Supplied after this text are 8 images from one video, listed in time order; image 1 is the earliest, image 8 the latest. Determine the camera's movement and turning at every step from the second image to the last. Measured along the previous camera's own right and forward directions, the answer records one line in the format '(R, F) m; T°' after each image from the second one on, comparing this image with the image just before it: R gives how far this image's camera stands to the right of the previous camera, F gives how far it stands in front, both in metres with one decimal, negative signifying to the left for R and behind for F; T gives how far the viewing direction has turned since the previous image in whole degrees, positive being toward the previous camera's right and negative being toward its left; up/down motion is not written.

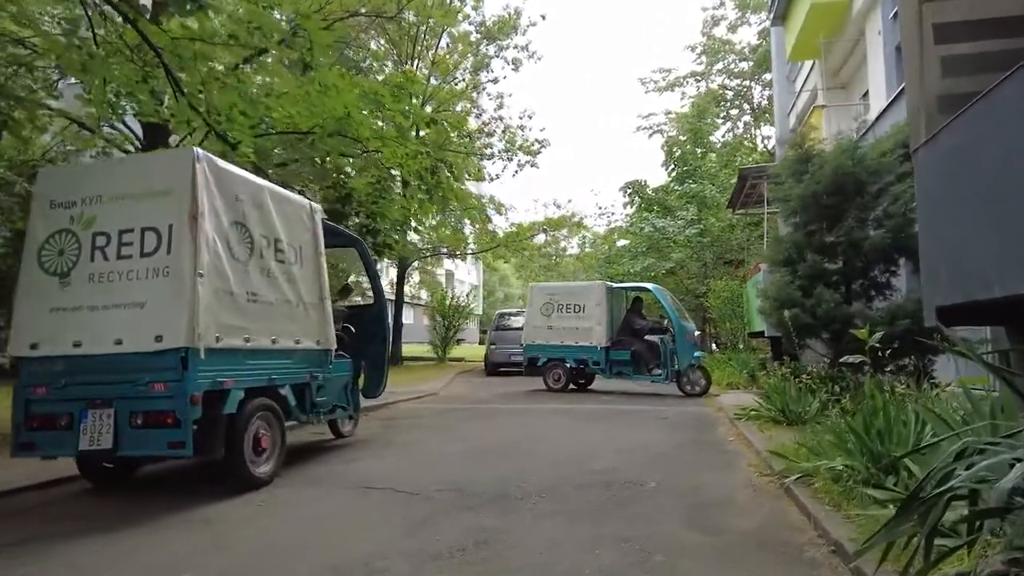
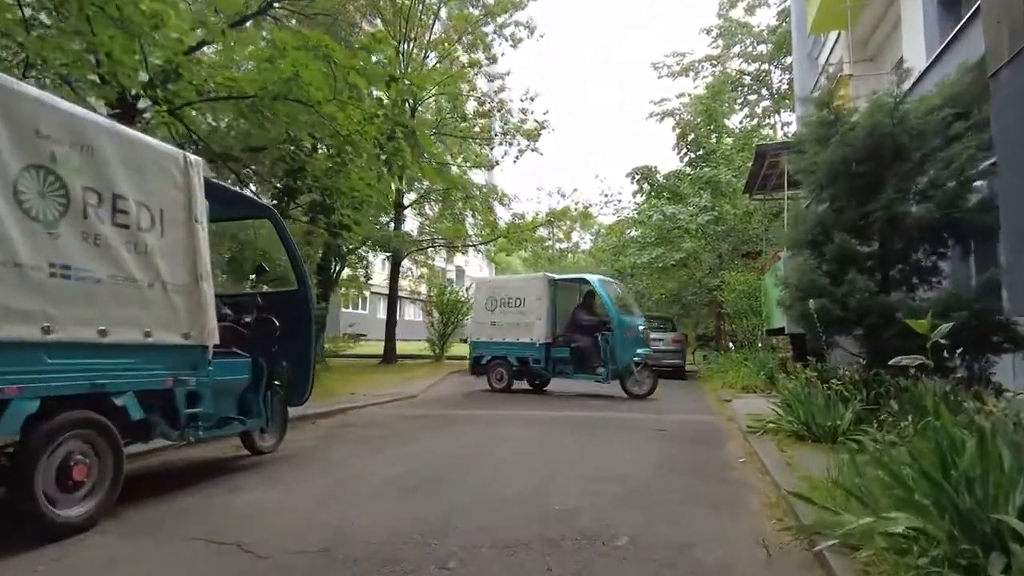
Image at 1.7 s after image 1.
(+0.7, +2.0) m; -1°
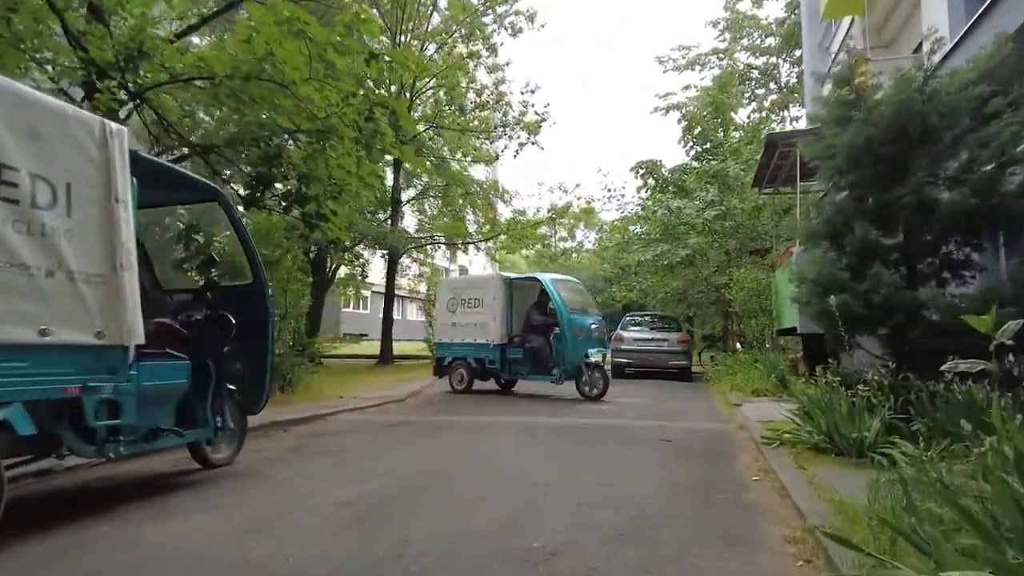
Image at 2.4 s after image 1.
(+0.2, +0.9) m; 0°
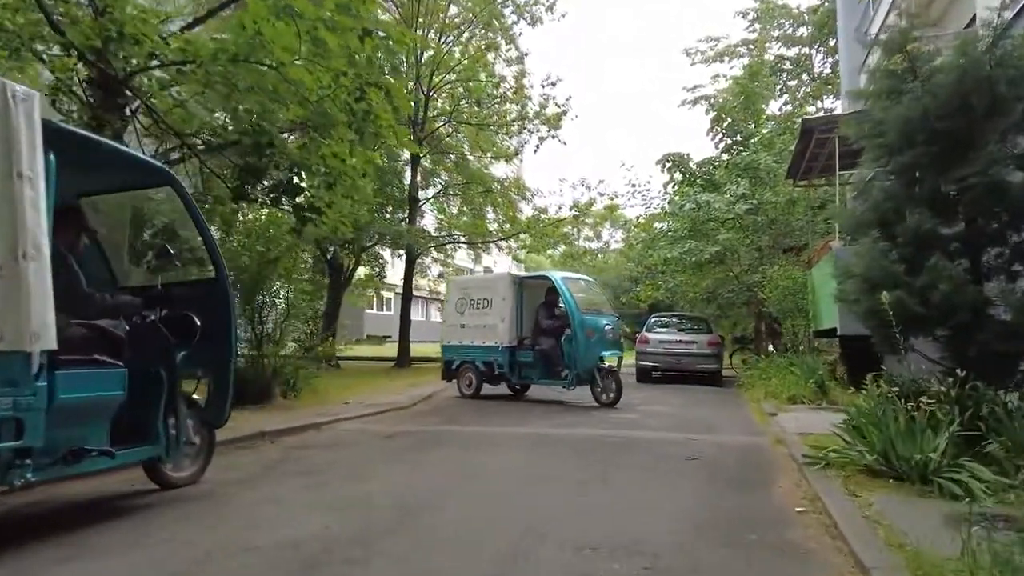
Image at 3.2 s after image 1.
(+0.3, +1.0) m; -2°
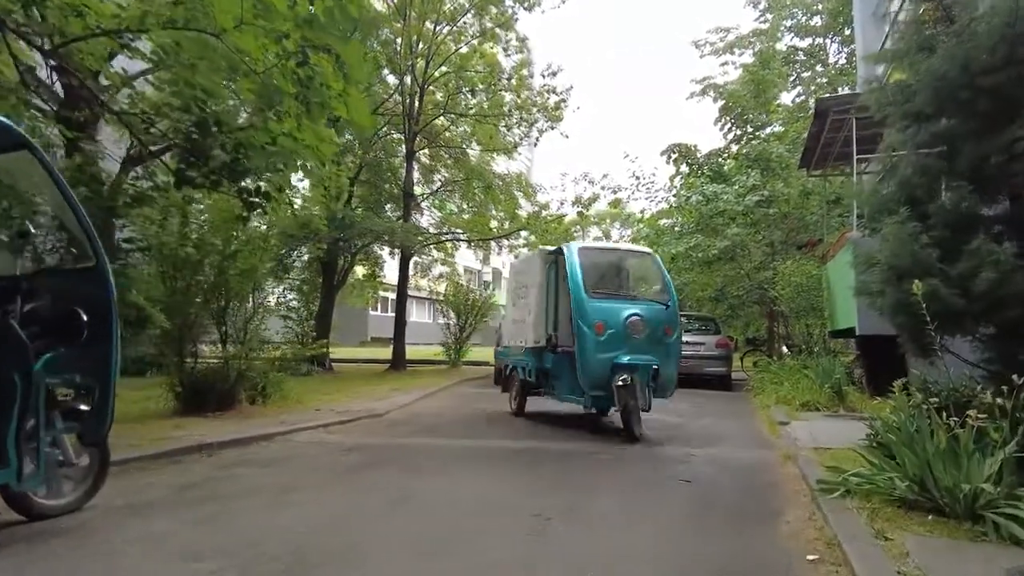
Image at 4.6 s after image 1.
(+0.5, +1.2) m; -1°
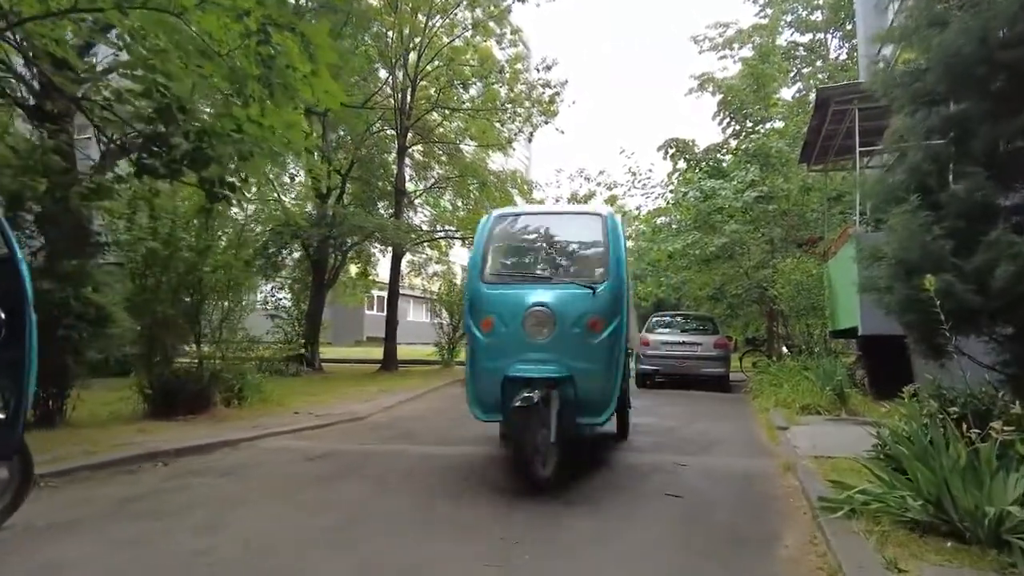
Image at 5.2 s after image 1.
(+0.3, +0.6) m; 0°
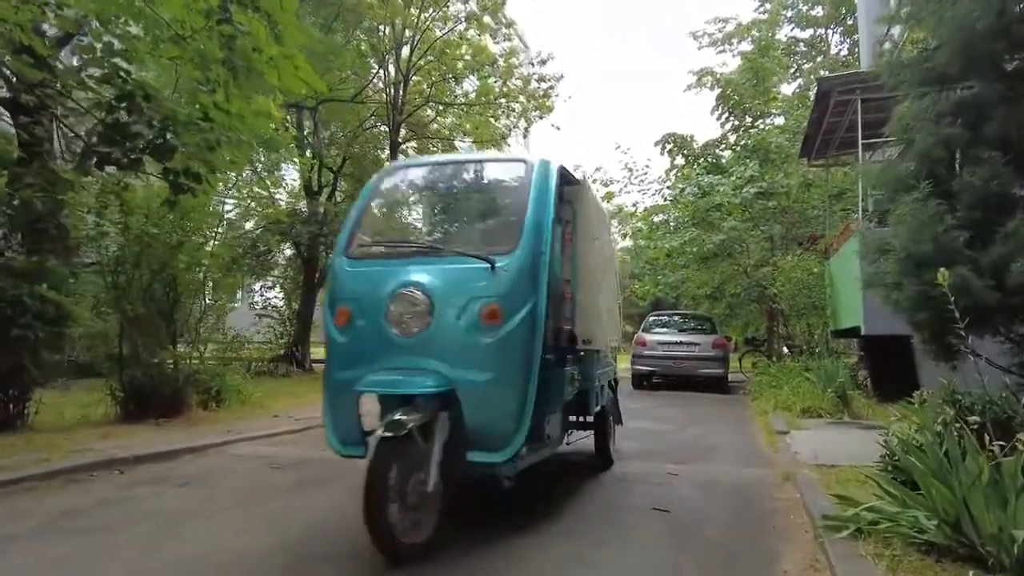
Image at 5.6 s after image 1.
(+0.2, +0.5) m; 0°
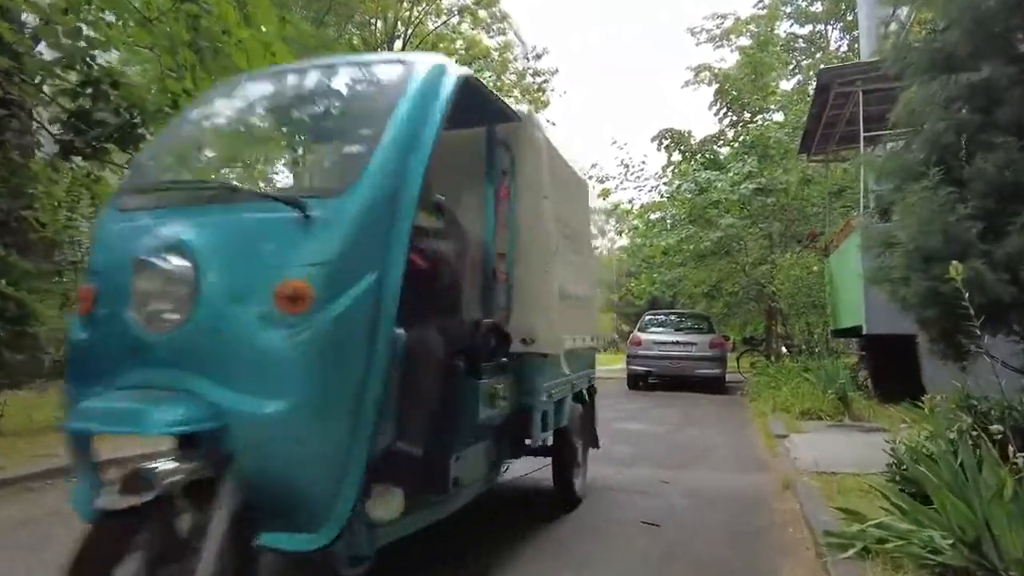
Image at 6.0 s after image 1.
(+0.2, +0.4) m; 0°
